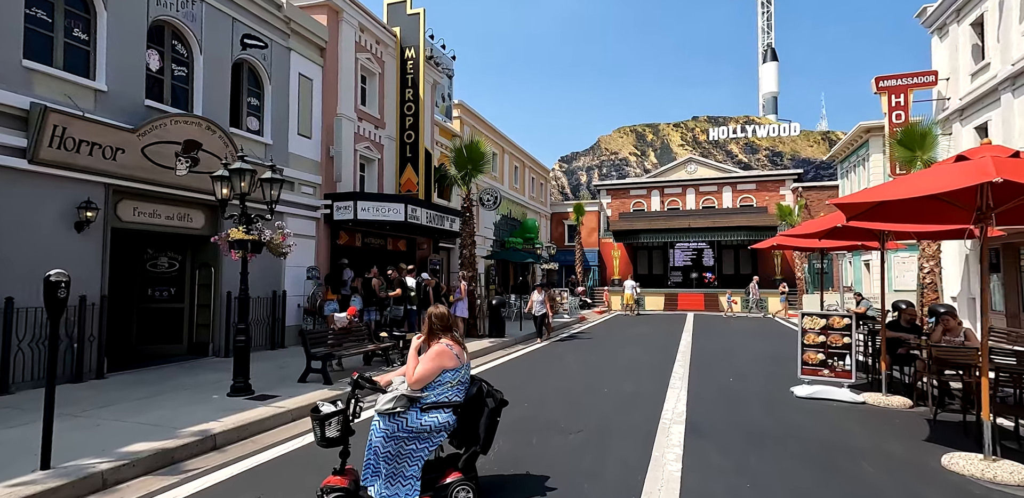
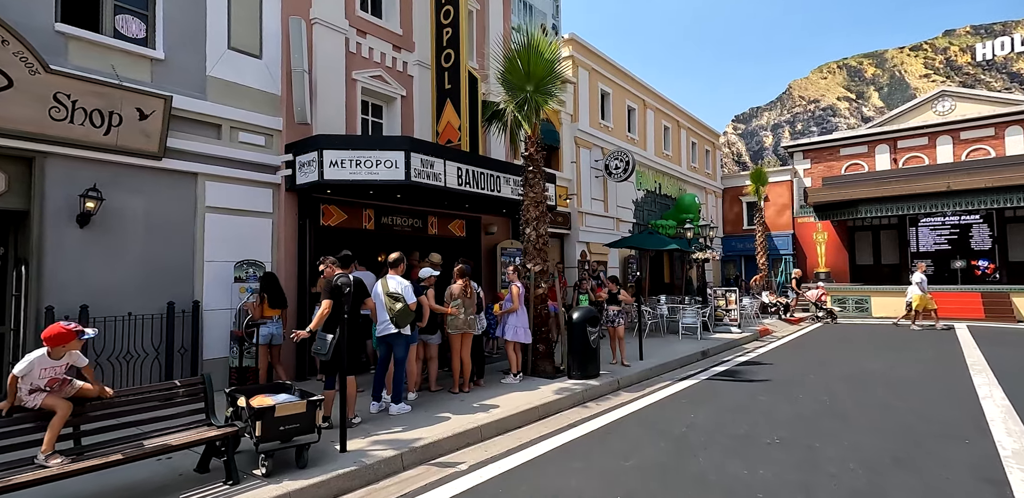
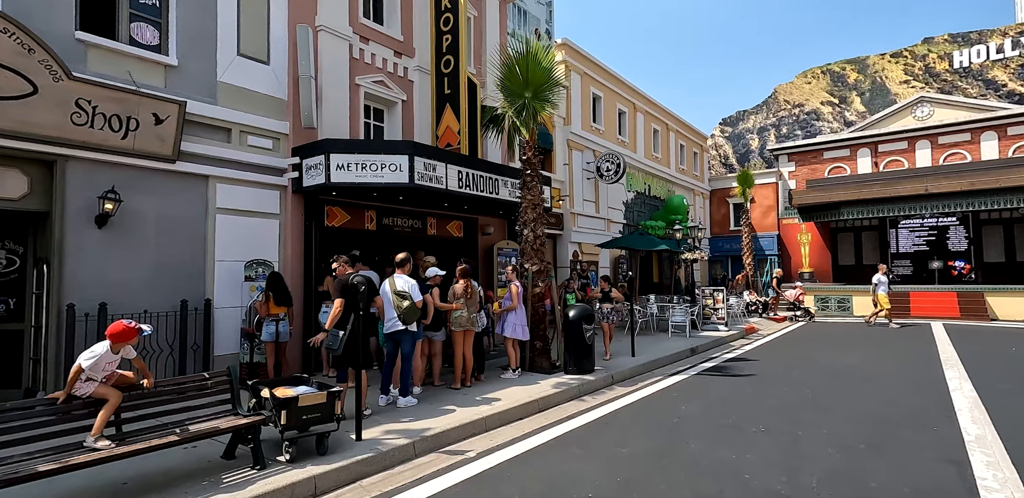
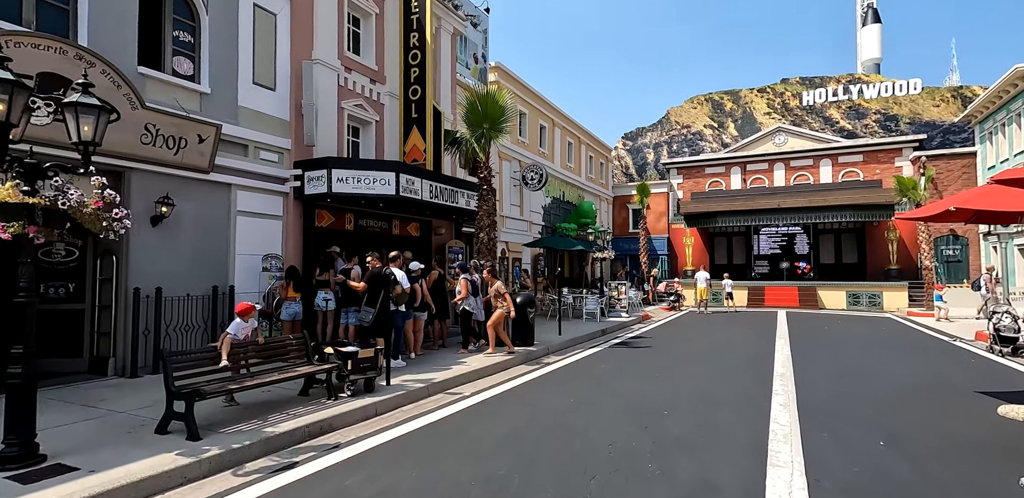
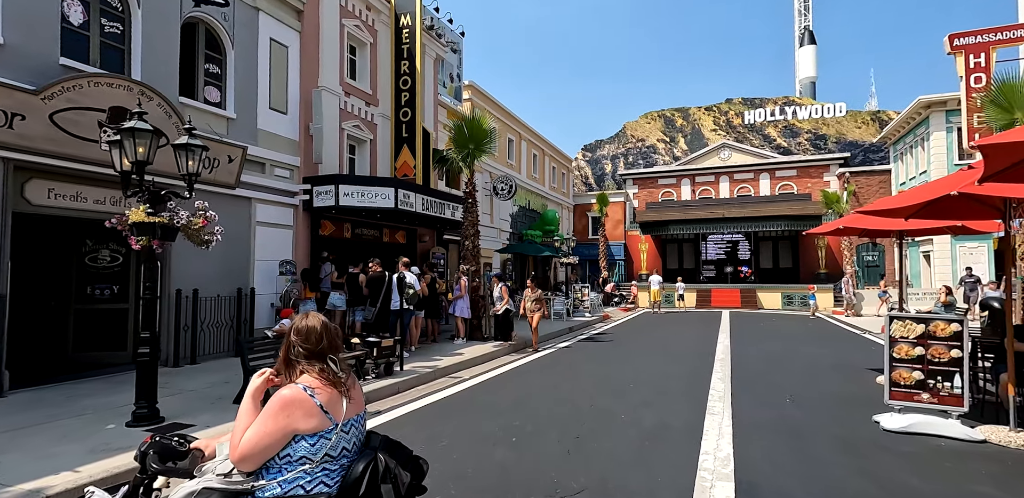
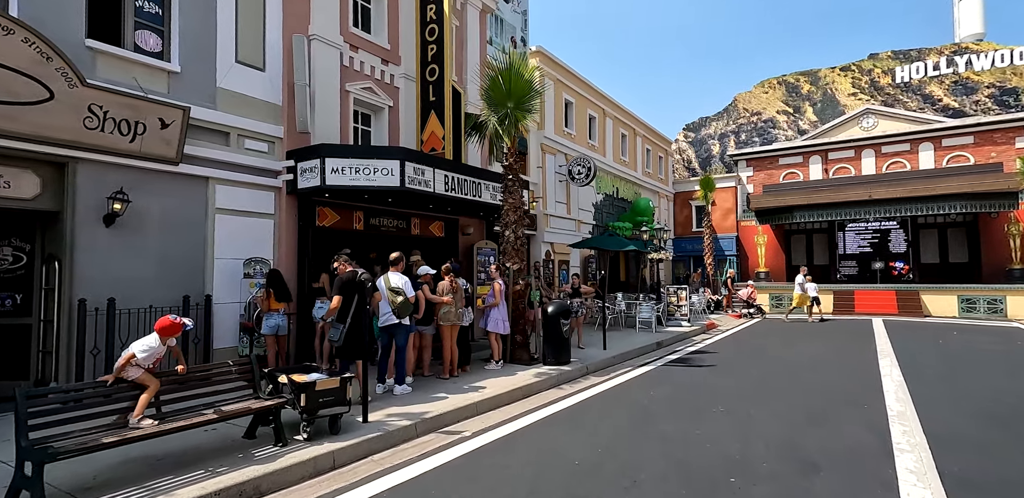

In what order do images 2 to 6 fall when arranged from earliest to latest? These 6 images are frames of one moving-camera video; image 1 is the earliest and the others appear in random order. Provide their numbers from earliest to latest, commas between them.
5, 4, 6, 3, 2
